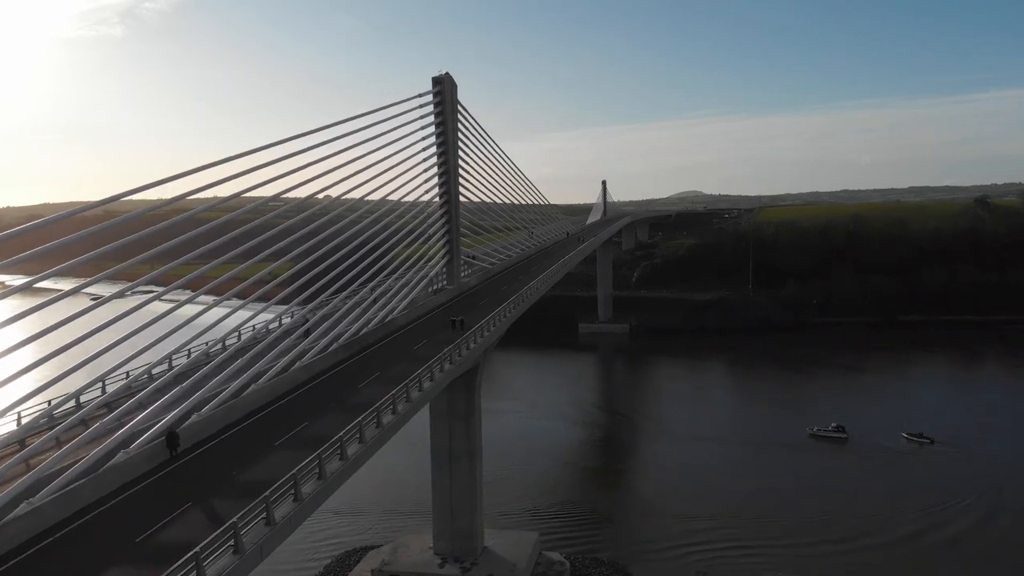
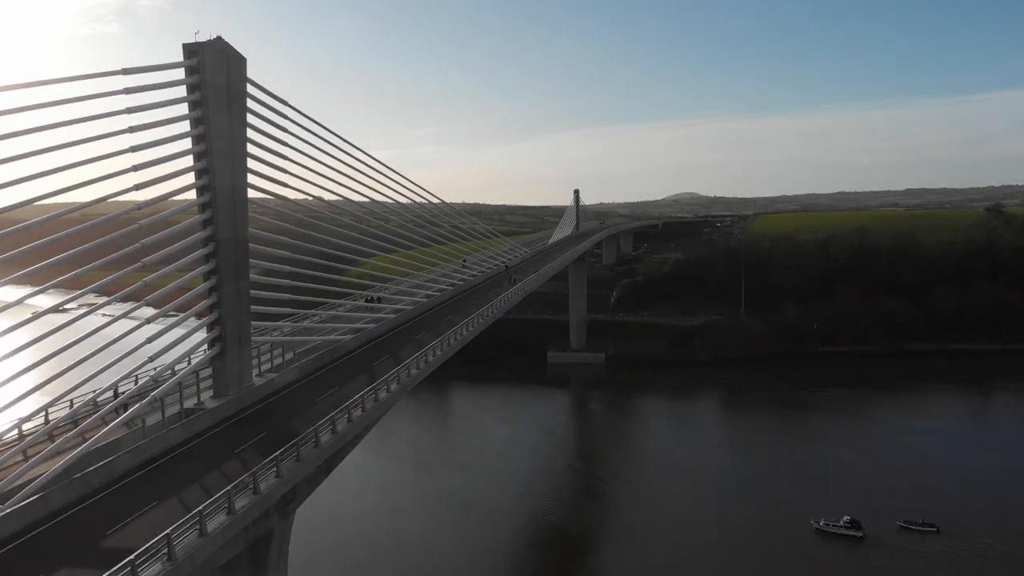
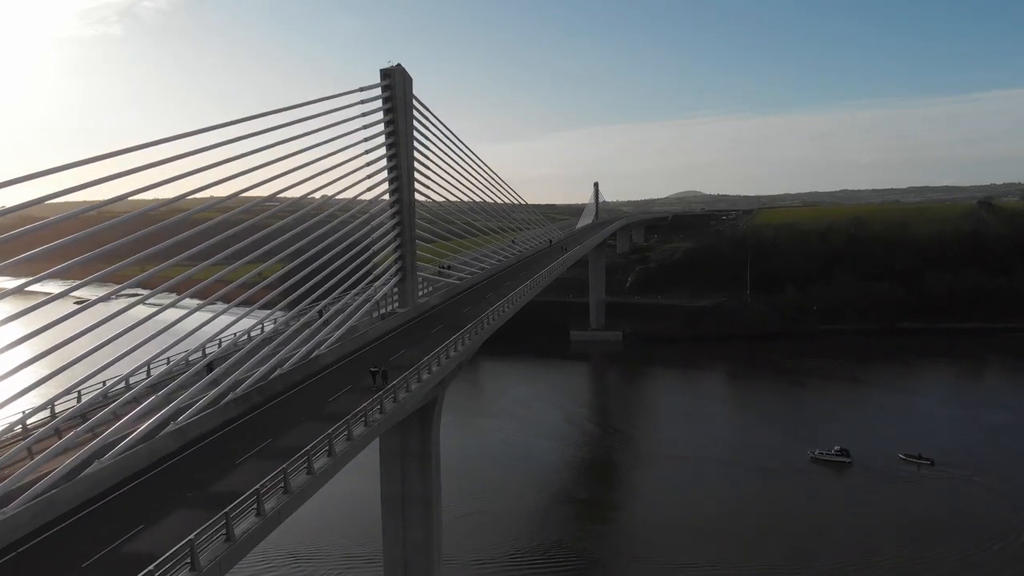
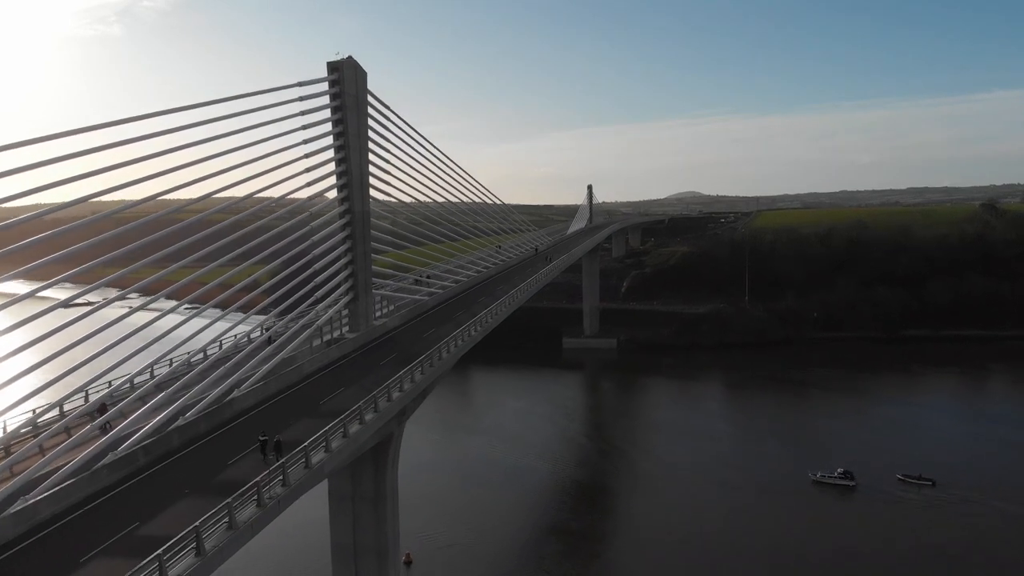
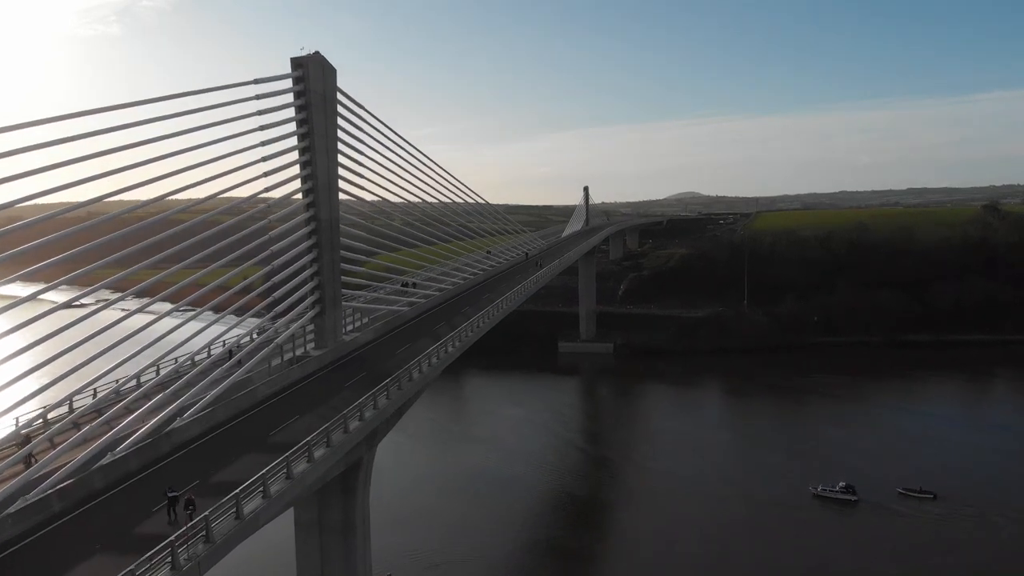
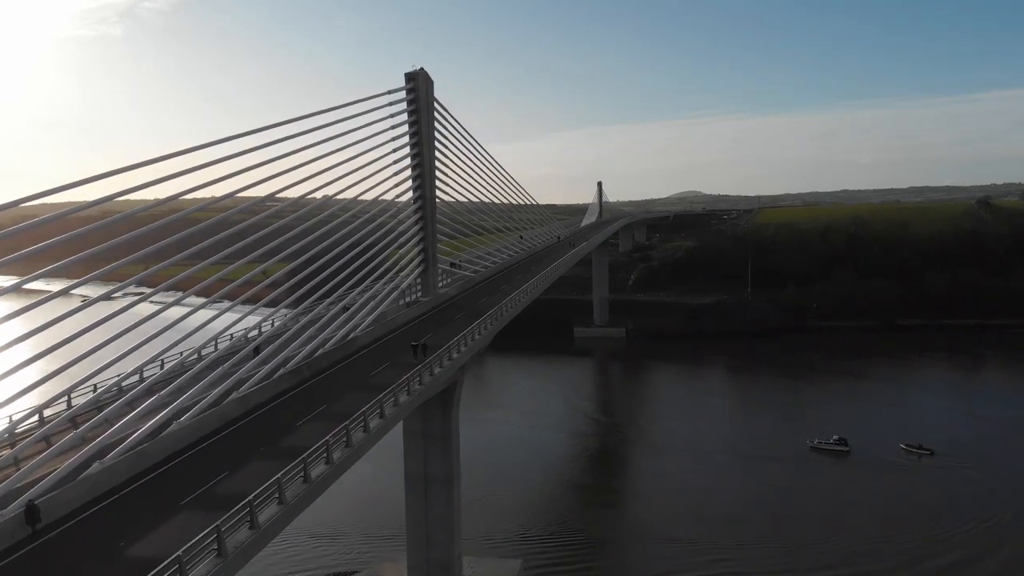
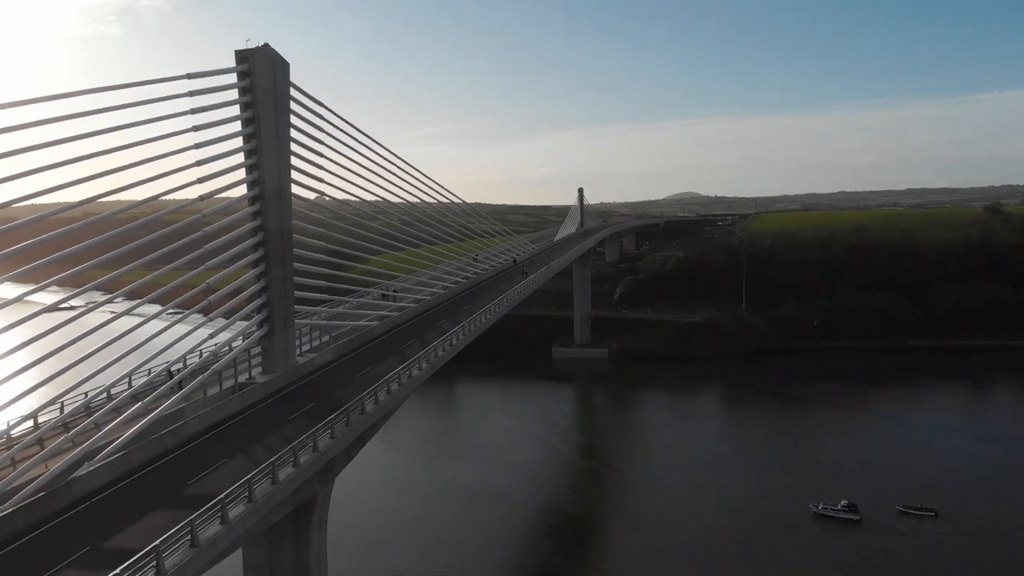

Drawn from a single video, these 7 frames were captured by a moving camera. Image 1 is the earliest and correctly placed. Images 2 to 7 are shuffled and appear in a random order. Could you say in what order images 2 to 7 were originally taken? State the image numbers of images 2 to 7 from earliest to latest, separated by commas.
6, 3, 4, 5, 7, 2
